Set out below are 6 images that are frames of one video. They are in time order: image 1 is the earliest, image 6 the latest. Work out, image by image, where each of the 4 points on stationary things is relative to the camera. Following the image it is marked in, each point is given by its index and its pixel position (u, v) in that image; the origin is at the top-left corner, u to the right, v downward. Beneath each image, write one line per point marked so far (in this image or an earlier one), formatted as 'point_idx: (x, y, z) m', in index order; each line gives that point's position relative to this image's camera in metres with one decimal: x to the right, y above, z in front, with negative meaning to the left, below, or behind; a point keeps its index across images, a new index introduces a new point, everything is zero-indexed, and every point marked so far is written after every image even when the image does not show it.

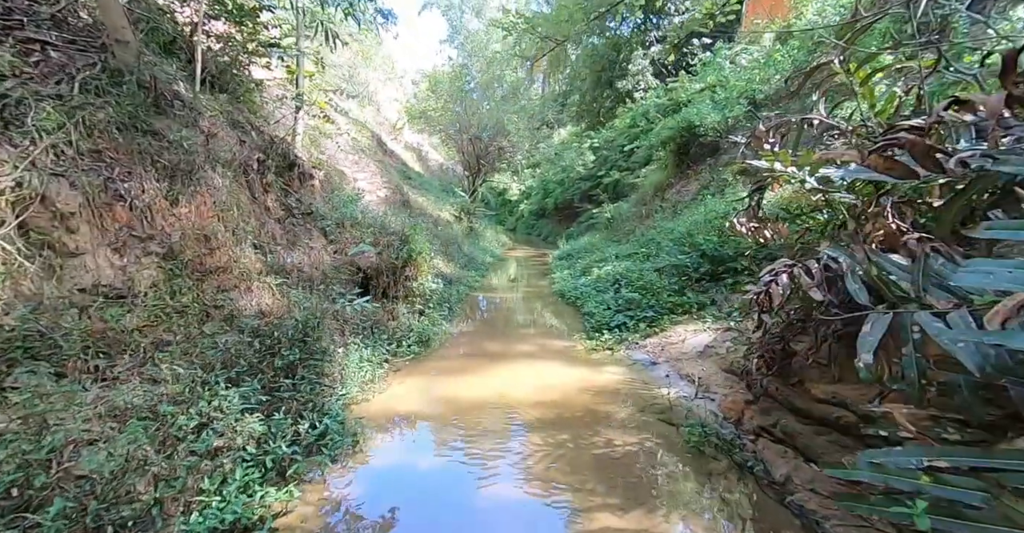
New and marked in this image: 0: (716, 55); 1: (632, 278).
0: (+7.2, +7.5, +18.0) m
1: (+2.2, -0.2, +9.0) m
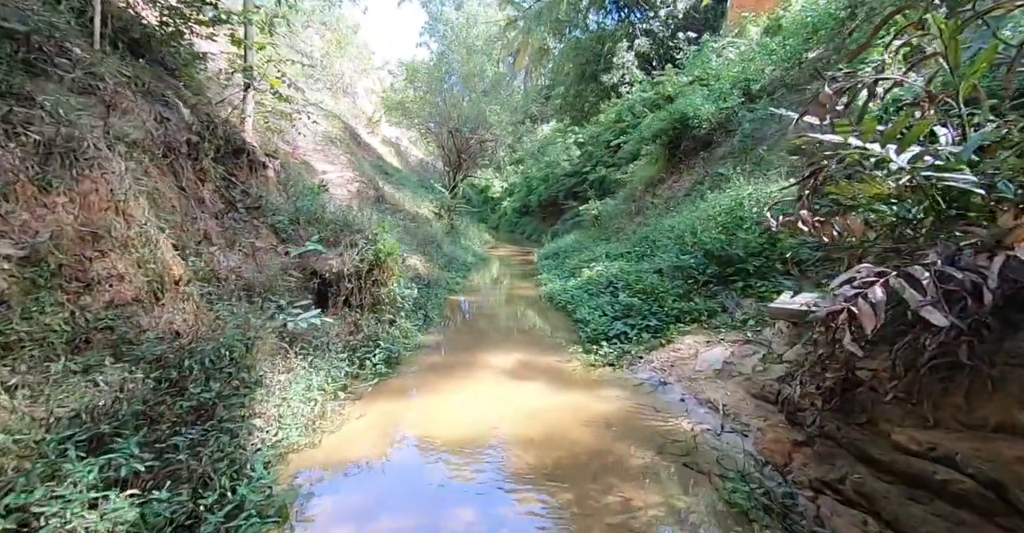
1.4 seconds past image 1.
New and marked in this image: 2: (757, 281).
0: (+6.6, +7.5, +17.3) m
1: (+1.9, -0.2, +8.1) m
2: (+3.2, -0.2, +6.5) m
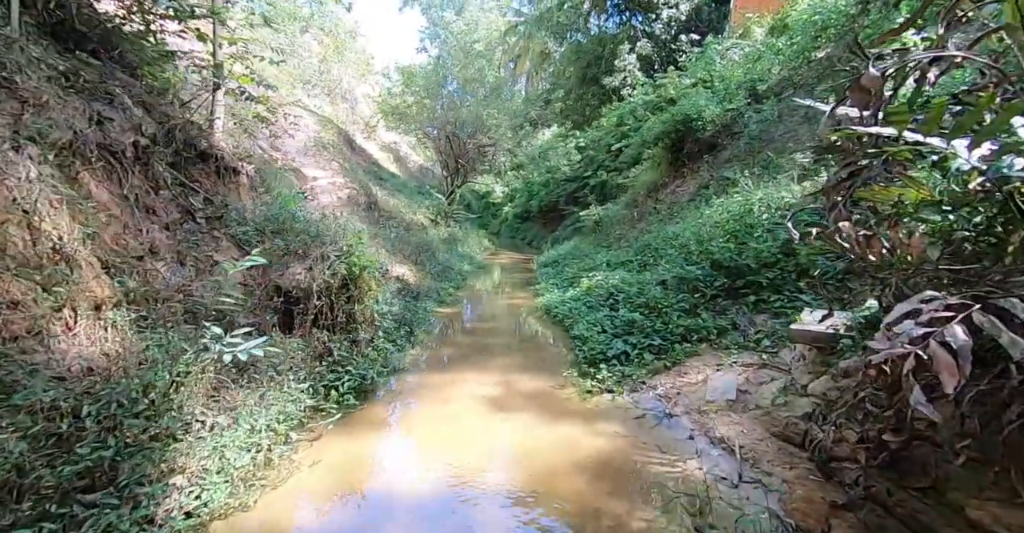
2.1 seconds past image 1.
0: (+6.5, +7.3, +16.8) m
1: (+1.8, -0.4, +7.6) m
2: (+3.1, -0.4, +5.9) m
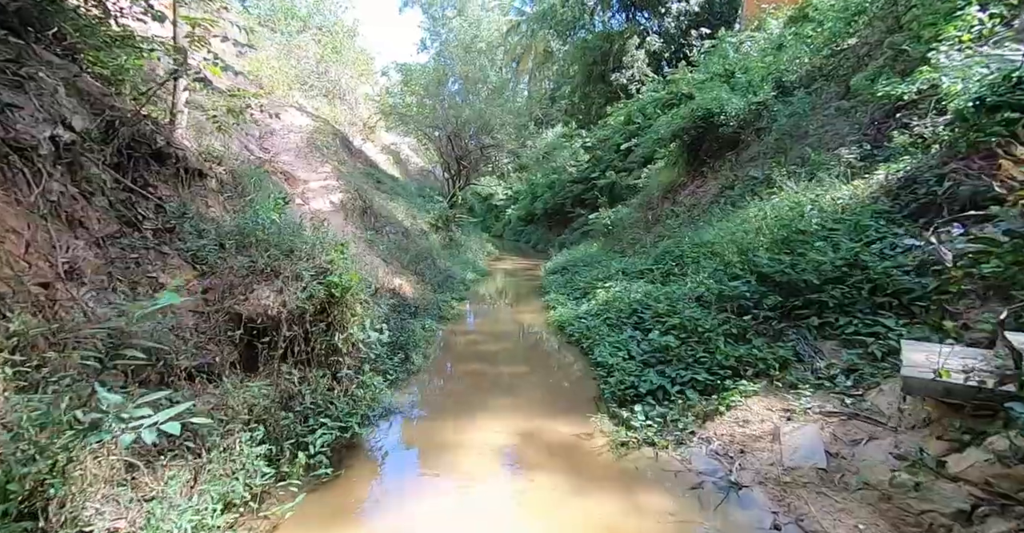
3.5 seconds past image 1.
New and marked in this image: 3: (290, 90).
0: (+6.6, +7.1, +15.8) m
1: (+1.9, -0.6, +6.5) m
2: (+3.2, -0.5, +4.9) m
3: (-8.5, +6.7, +19.2) m
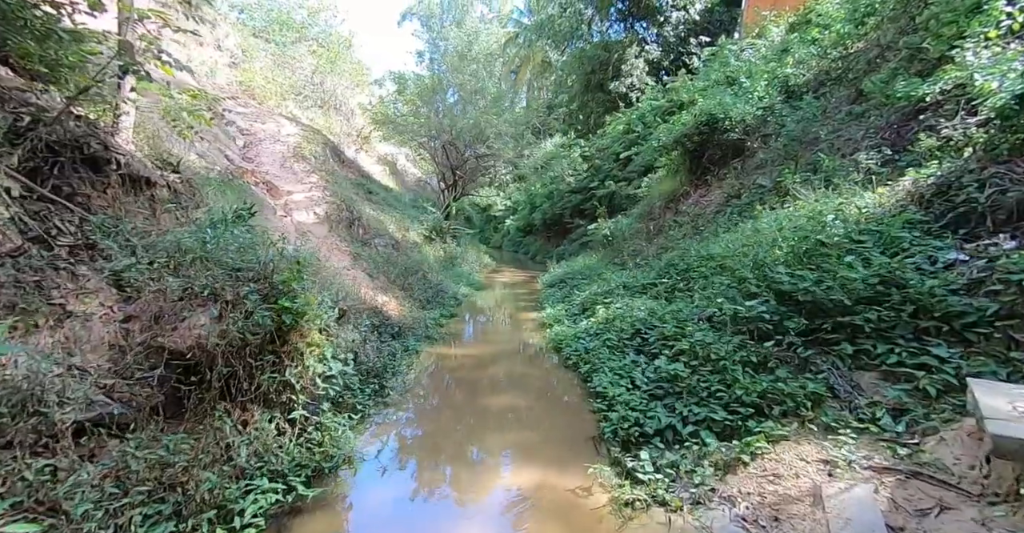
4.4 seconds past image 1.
0: (+6.5, +6.7, +15.2) m
1: (+1.8, -0.8, +5.8) m
2: (+3.1, -0.7, +4.2) m
3: (-8.6, +6.2, +18.7) m
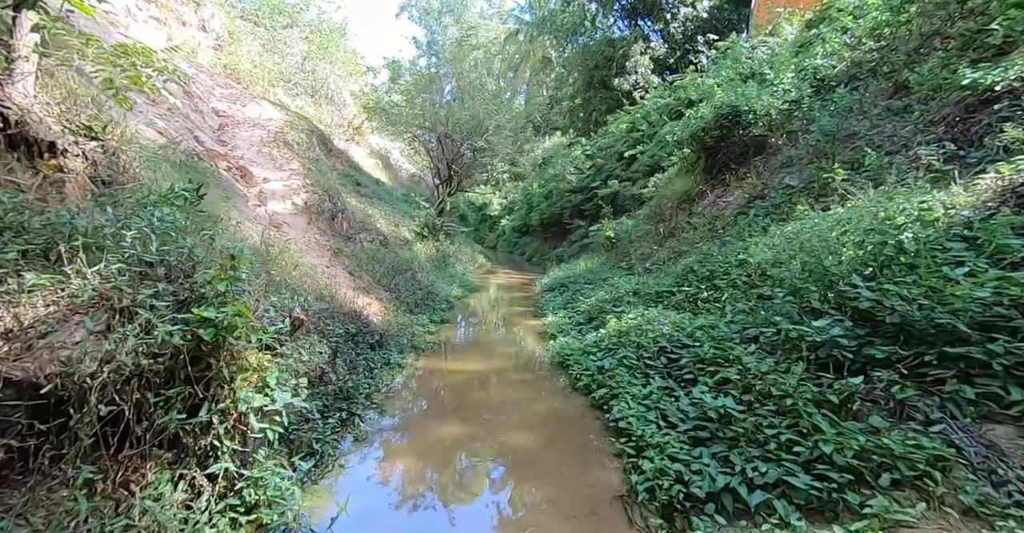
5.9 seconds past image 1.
0: (+6.6, +6.5, +14.2) m
1: (+1.8, -0.9, +4.8) m
2: (+3.1, -0.8, +3.1) m
3: (-8.6, +6.4, +17.5) m
